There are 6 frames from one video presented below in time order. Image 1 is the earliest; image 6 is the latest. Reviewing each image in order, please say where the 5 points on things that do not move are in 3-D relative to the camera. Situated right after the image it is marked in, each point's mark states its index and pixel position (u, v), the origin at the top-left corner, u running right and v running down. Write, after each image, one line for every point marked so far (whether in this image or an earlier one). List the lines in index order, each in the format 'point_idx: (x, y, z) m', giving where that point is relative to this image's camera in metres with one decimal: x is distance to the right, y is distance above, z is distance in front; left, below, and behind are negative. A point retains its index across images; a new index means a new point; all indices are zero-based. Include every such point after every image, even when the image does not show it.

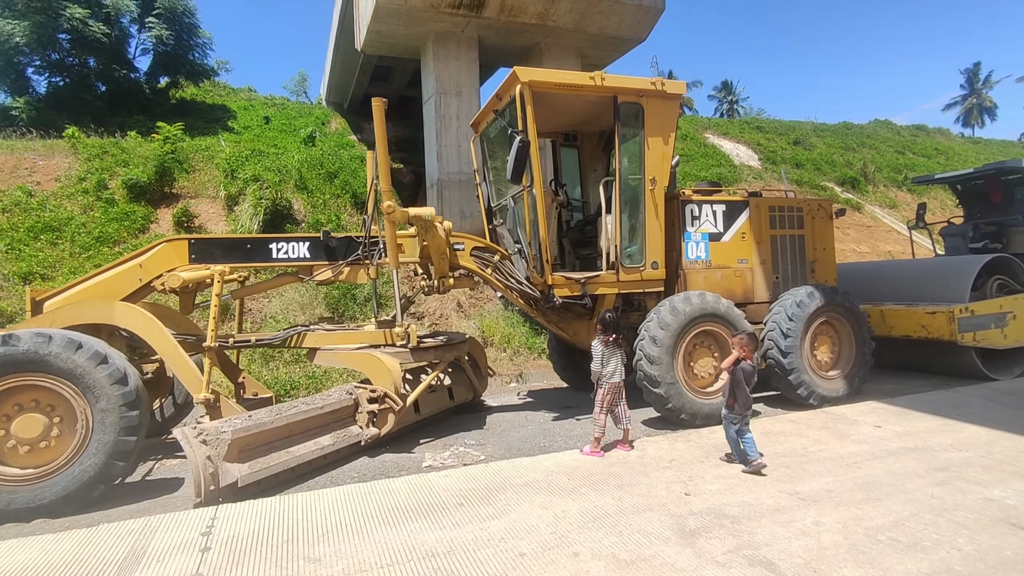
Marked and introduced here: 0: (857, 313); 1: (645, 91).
0: (+3.7, -0.3, +6.0) m
1: (+1.3, +2.0, +5.8) m
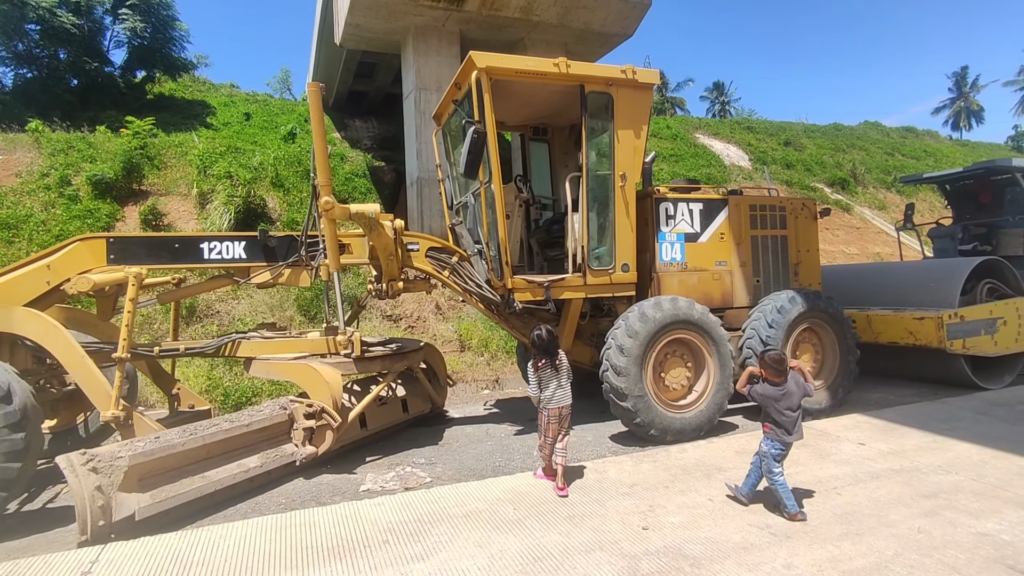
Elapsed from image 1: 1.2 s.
0: (+3.3, -0.3, +5.6) m
1: (+1.0, +2.0, +5.3) m
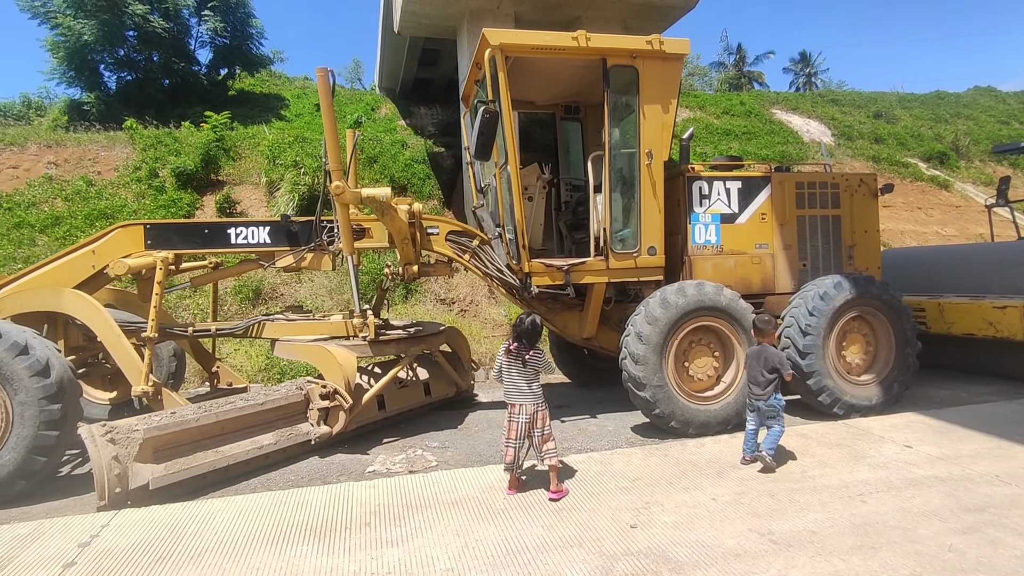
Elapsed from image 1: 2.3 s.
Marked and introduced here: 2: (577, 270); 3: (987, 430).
0: (+3.5, -0.2, +5.1) m
1: (+1.1, +2.1, +5.0) m
2: (+0.6, +0.2, +5.1) m
3: (+3.7, -1.1, +4.4) m
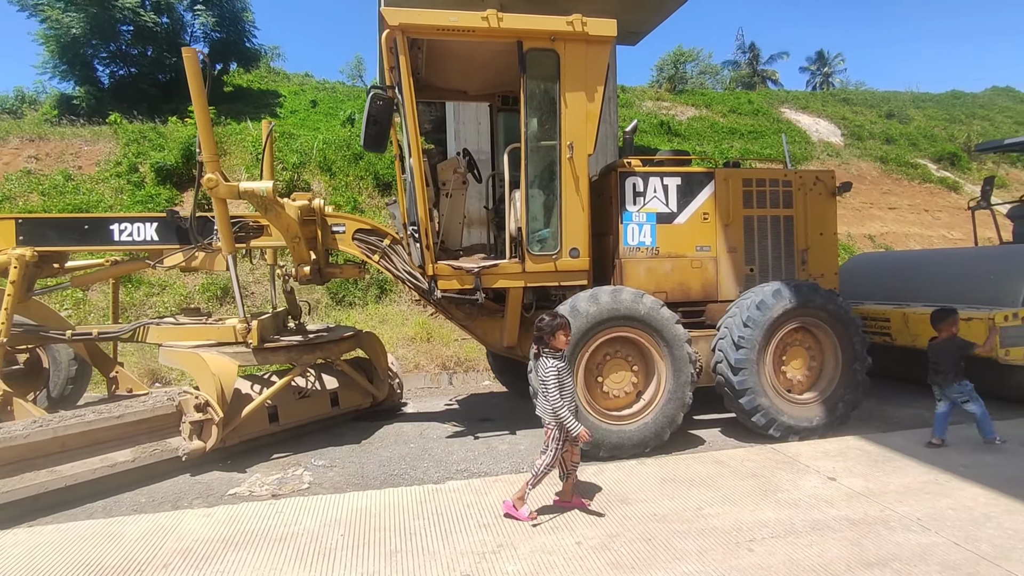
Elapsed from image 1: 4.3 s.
0: (+2.7, -0.3, +4.6) m
1: (+0.4, +2.1, +4.6) m
2: (-0.2, +0.1, +4.6) m
3: (+2.9, -1.2, +3.8) m
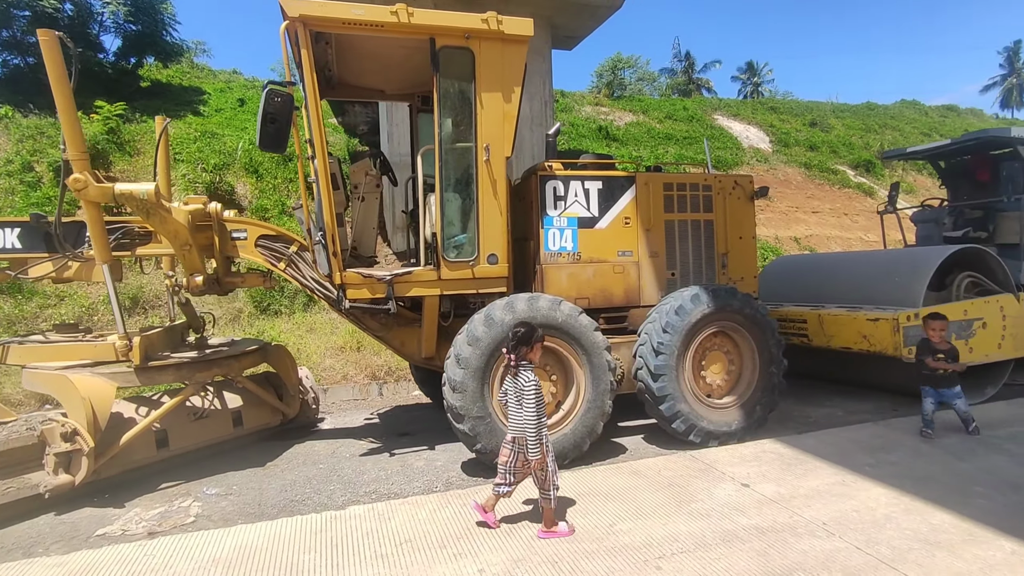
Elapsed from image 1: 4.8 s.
0: (+2.0, -0.3, +4.6) m
1: (-0.3, +2.0, +4.4) m
2: (-0.9, +0.1, +4.4) m
3: (+2.3, -1.2, +3.9) m
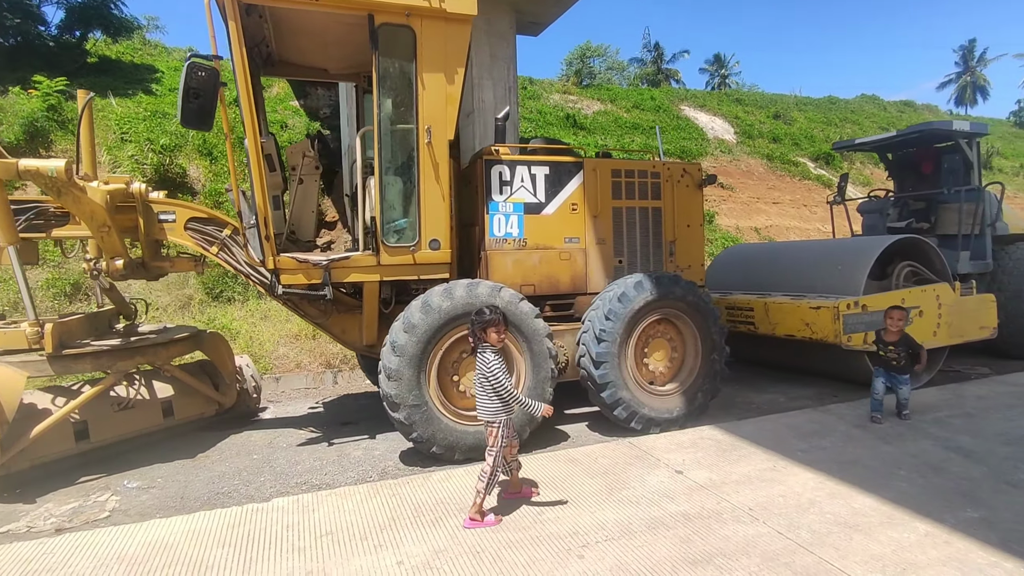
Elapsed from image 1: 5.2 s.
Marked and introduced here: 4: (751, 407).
0: (+1.6, -0.2, +4.6) m
1: (-0.7, +2.1, +4.3) m
2: (-1.3, +0.2, +4.3) m
3: (+1.8, -1.1, +3.9) m
4: (+2.1, -1.1, +5.0) m
